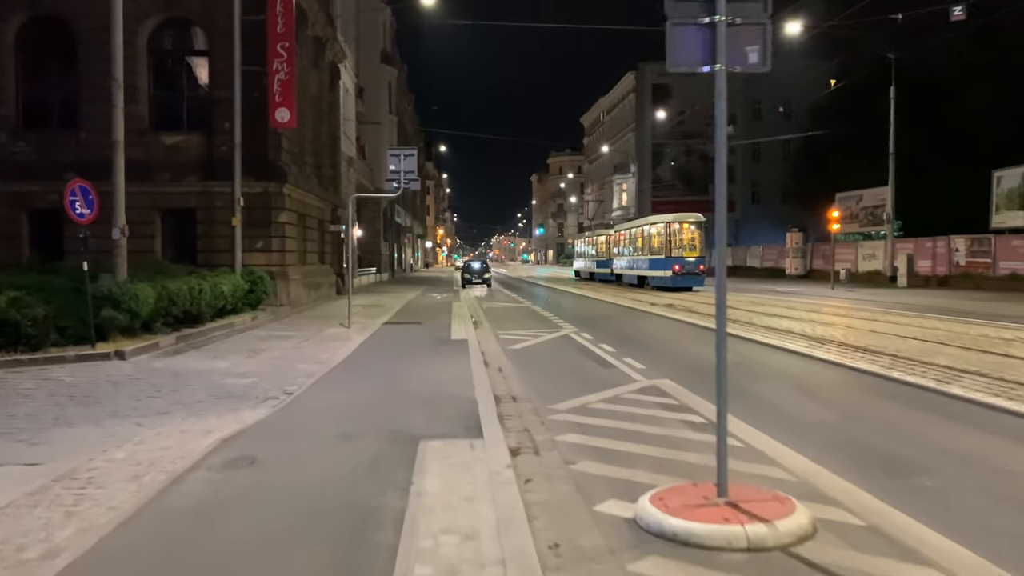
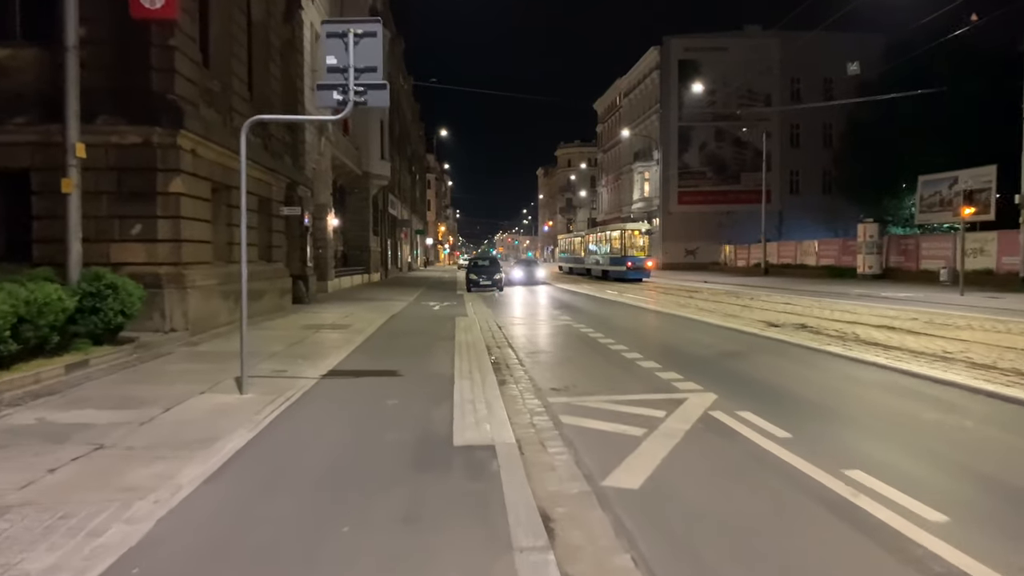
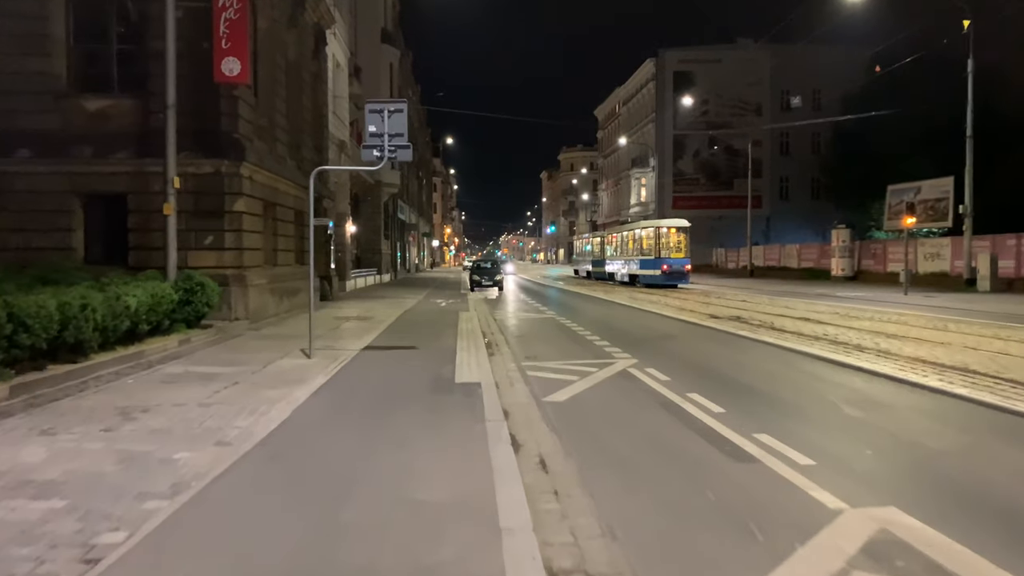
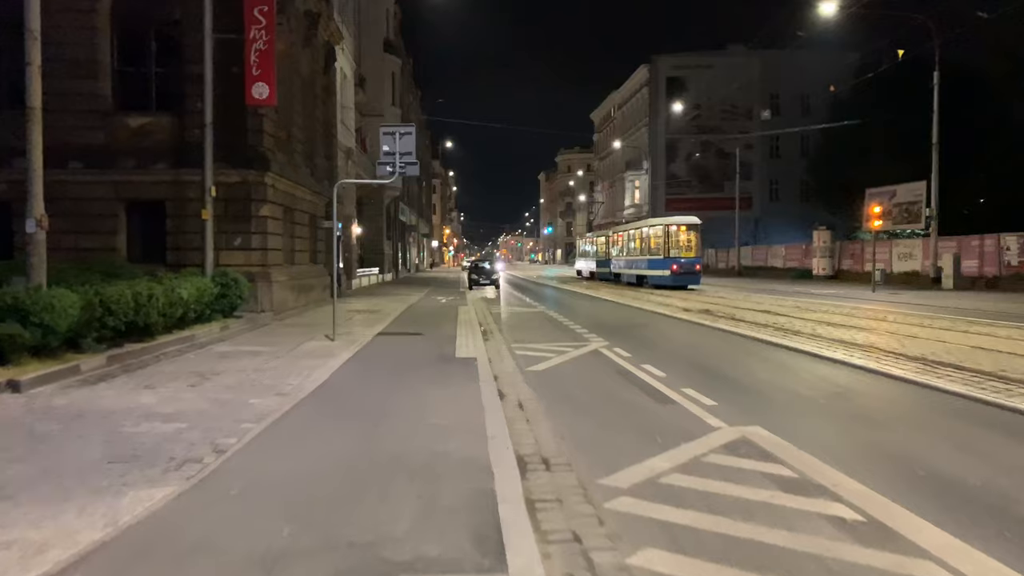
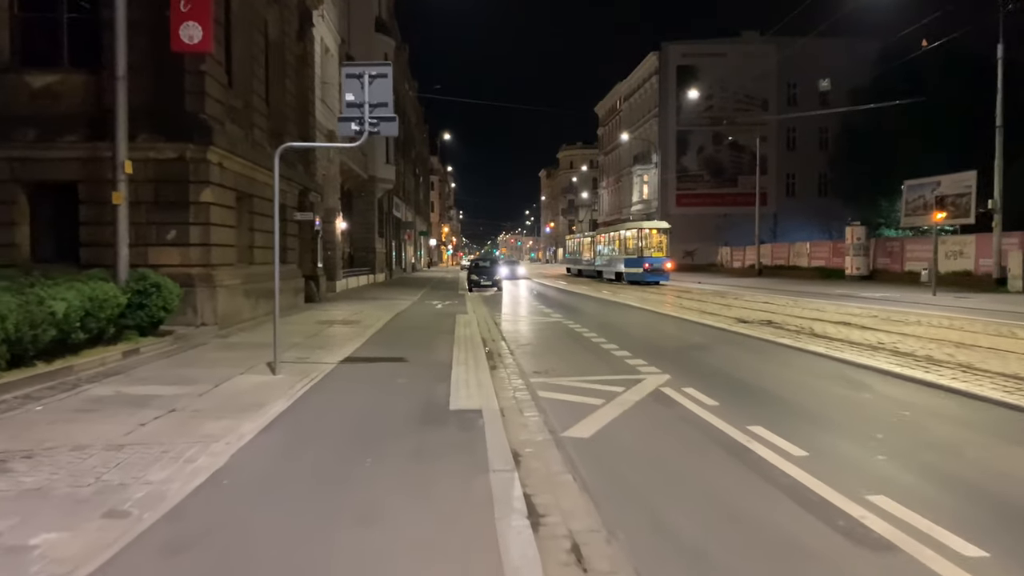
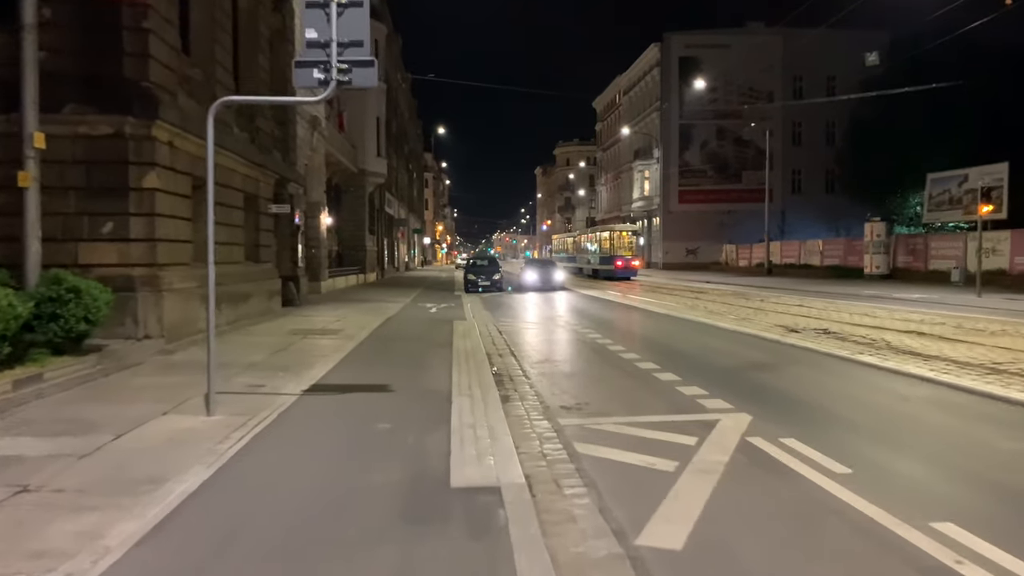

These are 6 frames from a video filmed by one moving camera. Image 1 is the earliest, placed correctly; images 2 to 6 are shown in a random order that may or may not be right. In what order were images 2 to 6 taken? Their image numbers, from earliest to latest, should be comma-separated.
4, 3, 5, 2, 6
